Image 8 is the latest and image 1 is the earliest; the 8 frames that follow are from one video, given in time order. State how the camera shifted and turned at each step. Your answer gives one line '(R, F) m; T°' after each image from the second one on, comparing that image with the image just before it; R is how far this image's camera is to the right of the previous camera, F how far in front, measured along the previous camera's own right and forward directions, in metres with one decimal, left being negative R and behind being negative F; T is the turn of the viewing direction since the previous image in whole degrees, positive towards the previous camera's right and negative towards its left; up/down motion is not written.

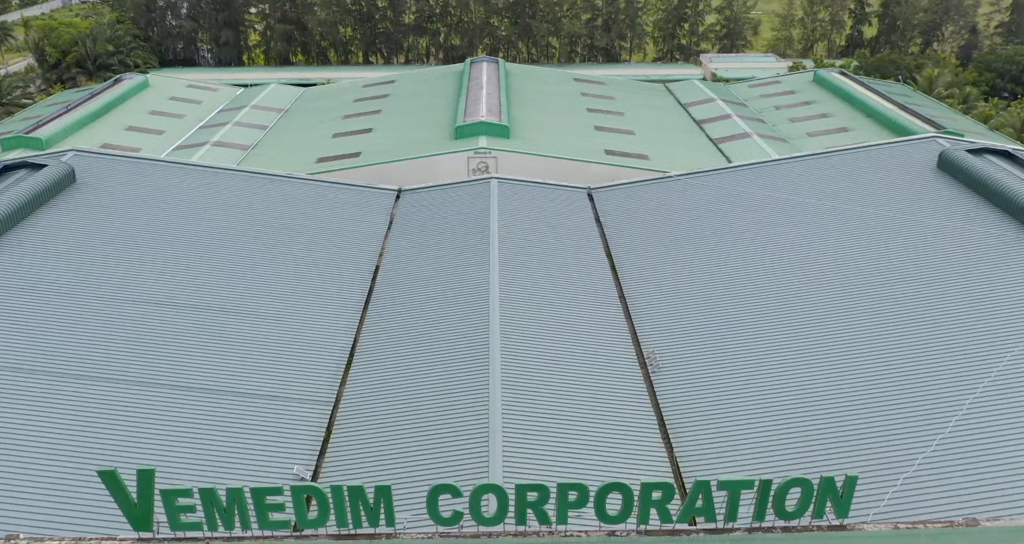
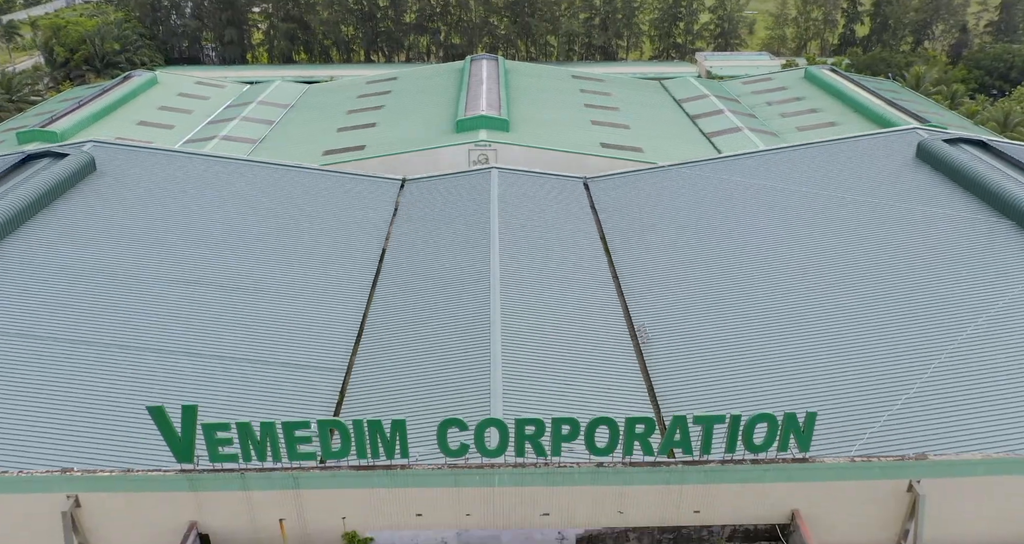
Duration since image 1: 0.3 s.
(0.0, -1.1) m; 0°
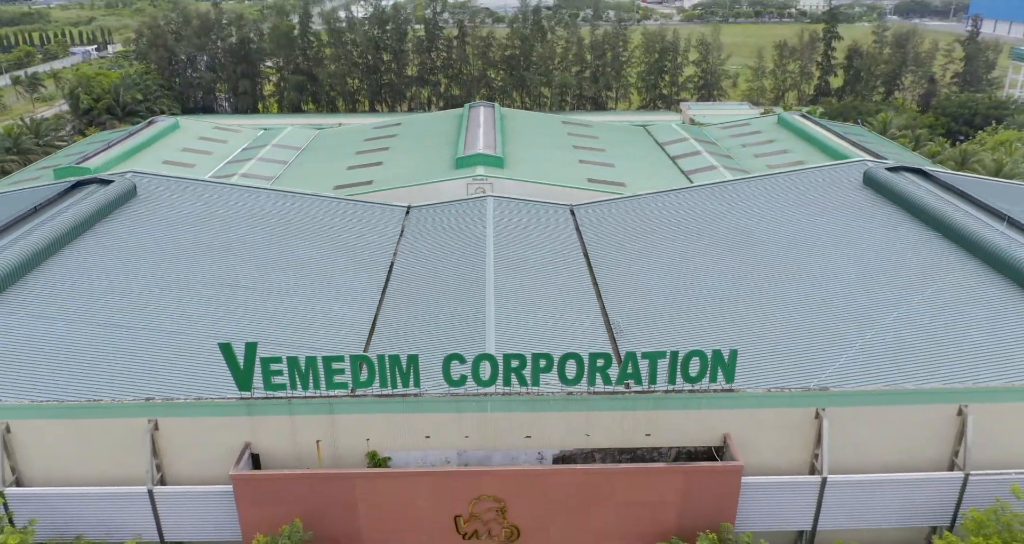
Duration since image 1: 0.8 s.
(+0.2, -2.8) m; 0°
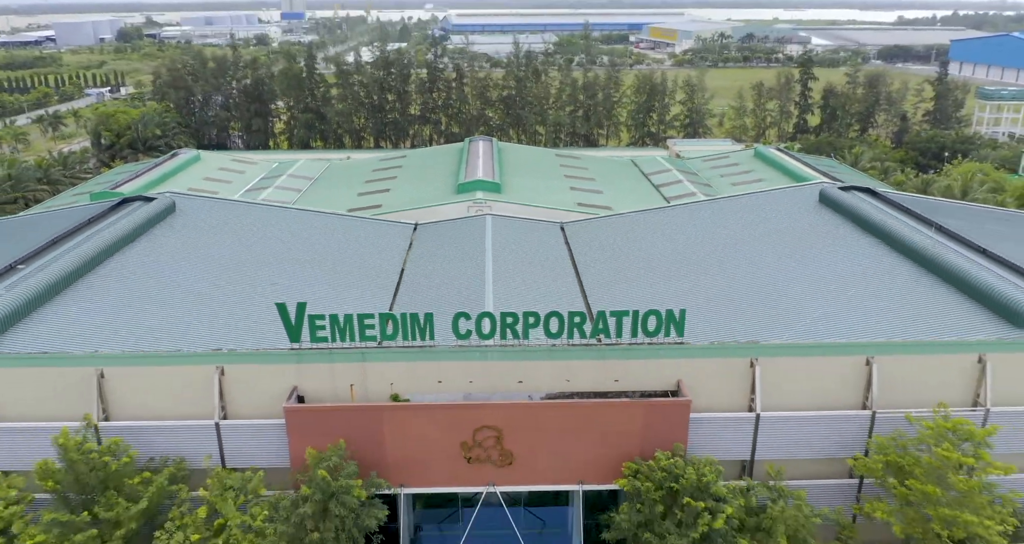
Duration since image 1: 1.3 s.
(+0.1, -3.2) m; 0°
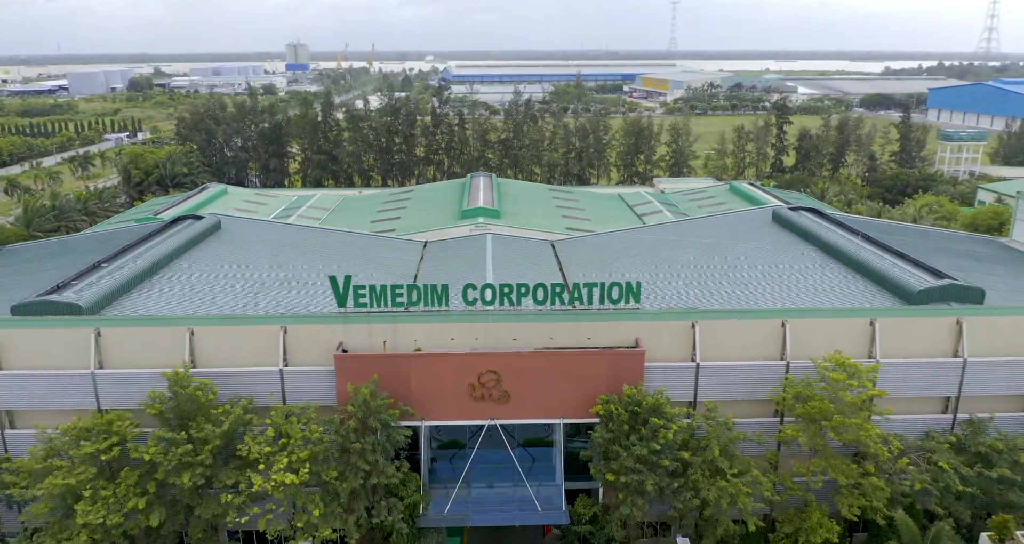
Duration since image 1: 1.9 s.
(+0.1, -4.7) m; 0°
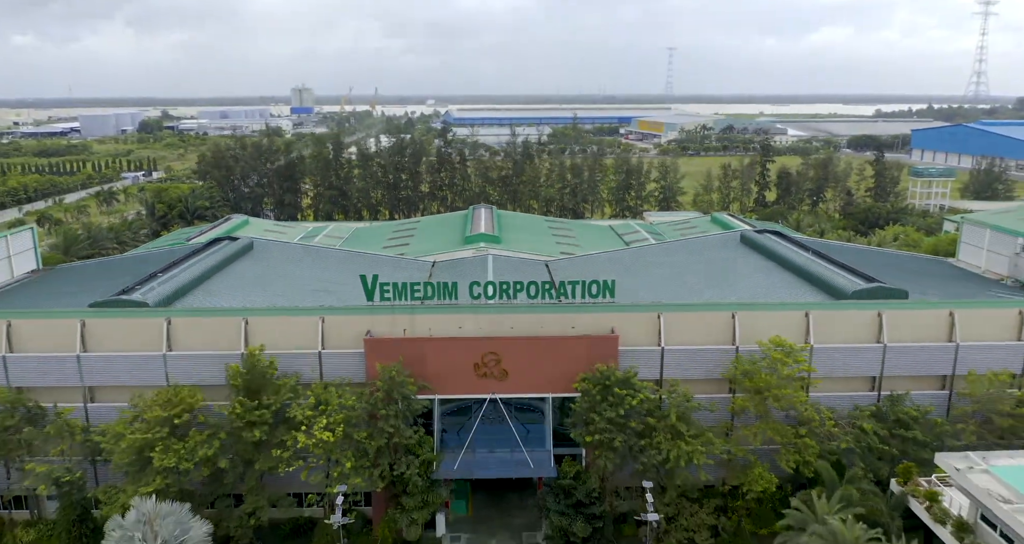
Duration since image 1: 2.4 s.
(+0.1, -4.4) m; 0°
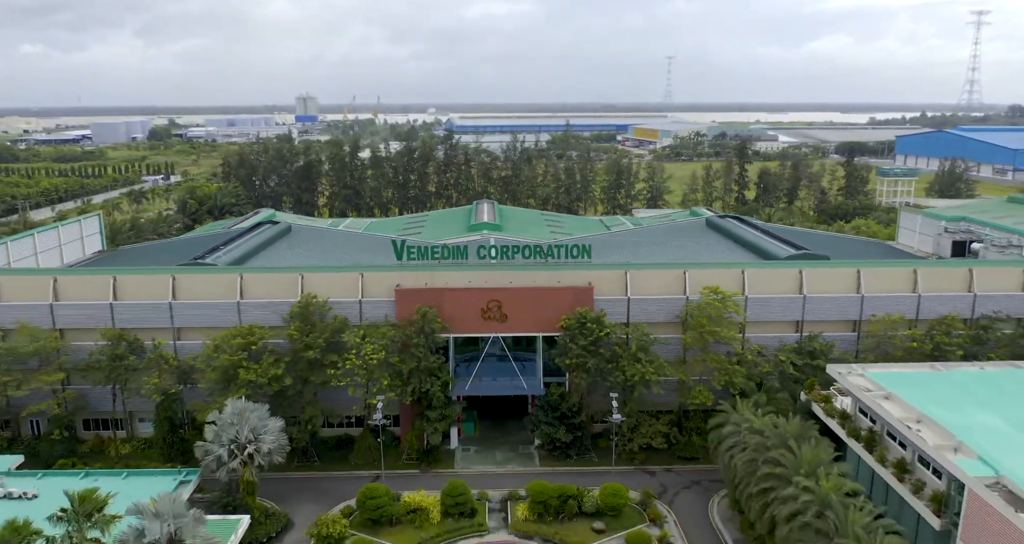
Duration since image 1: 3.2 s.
(+0.1, -6.7) m; 0°
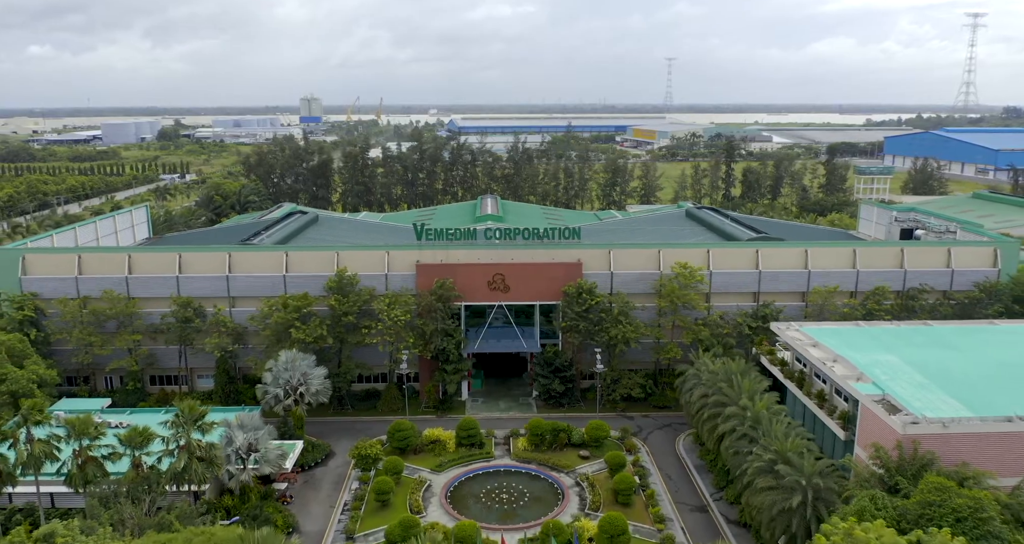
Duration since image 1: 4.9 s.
(-0.1, -6.0) m; 0°
